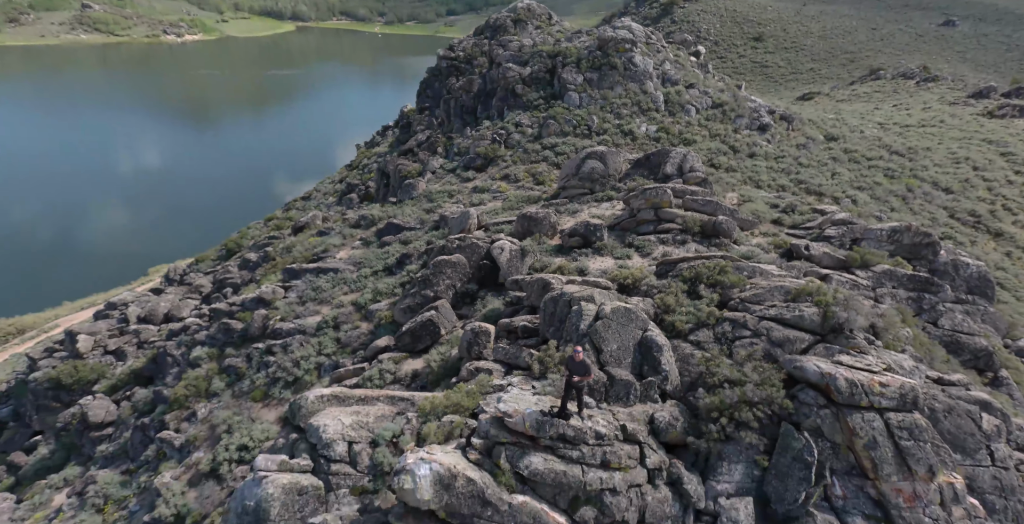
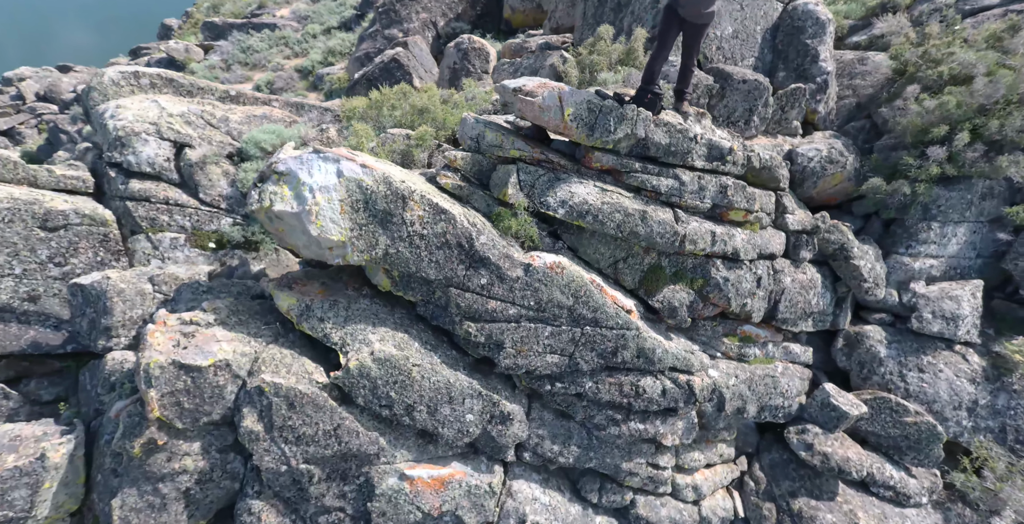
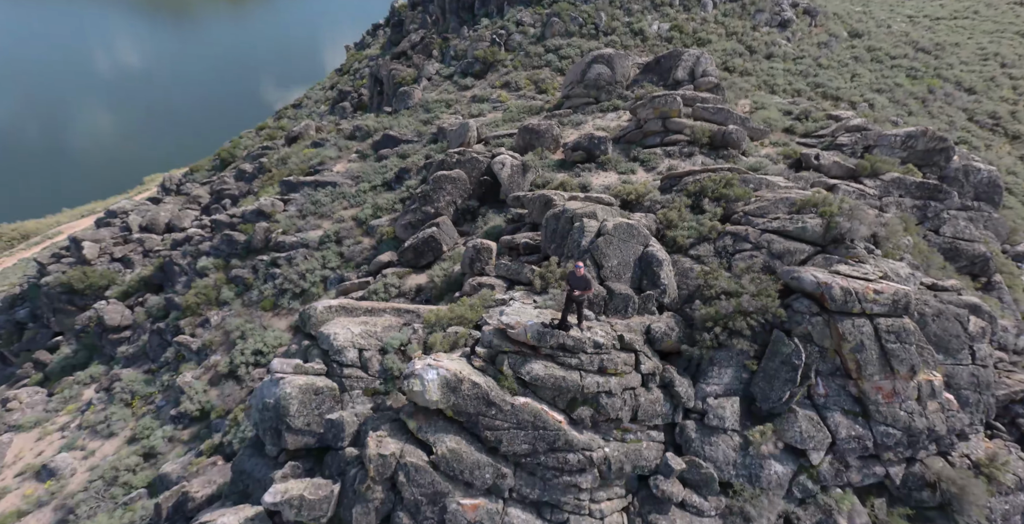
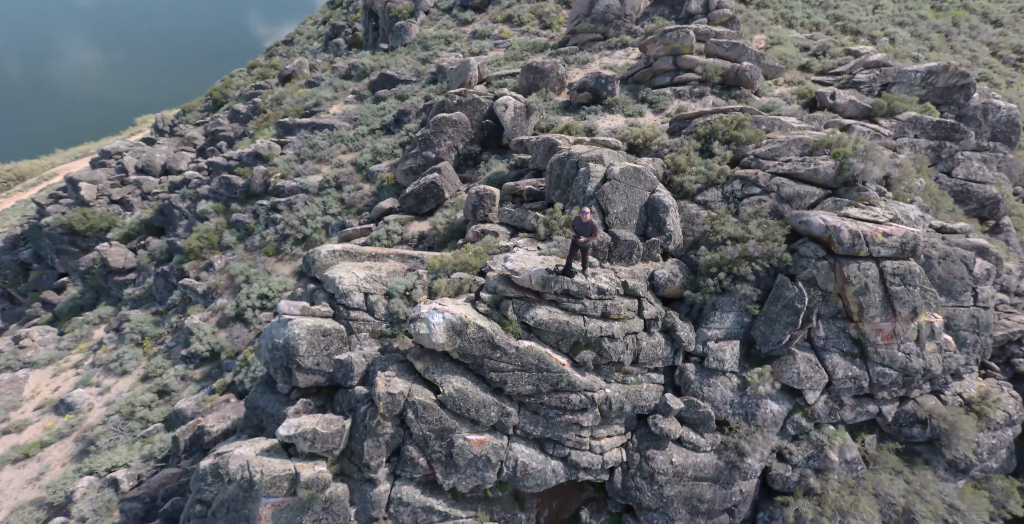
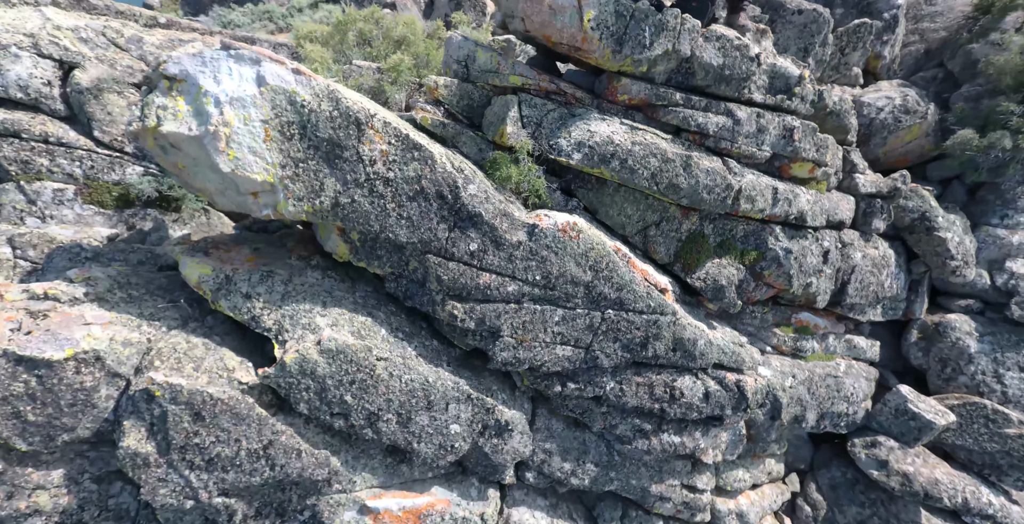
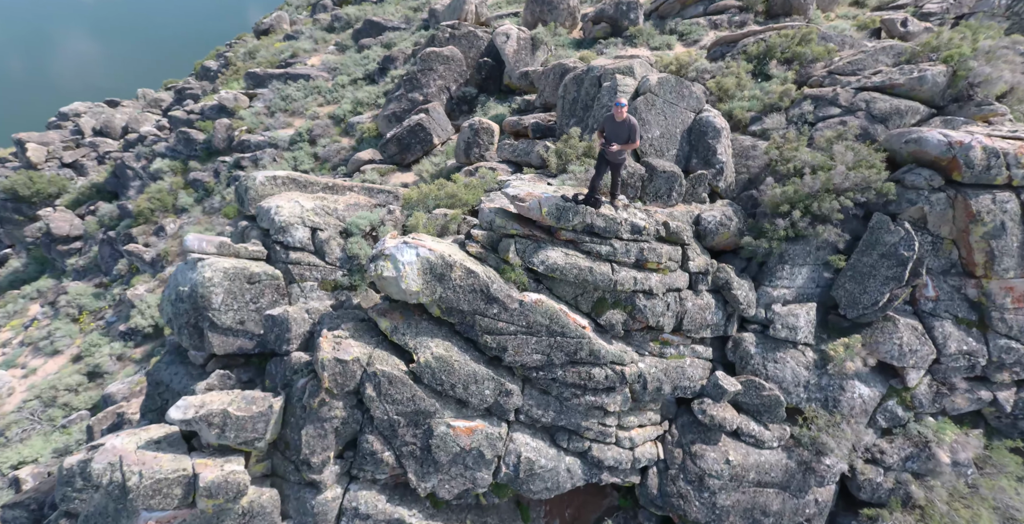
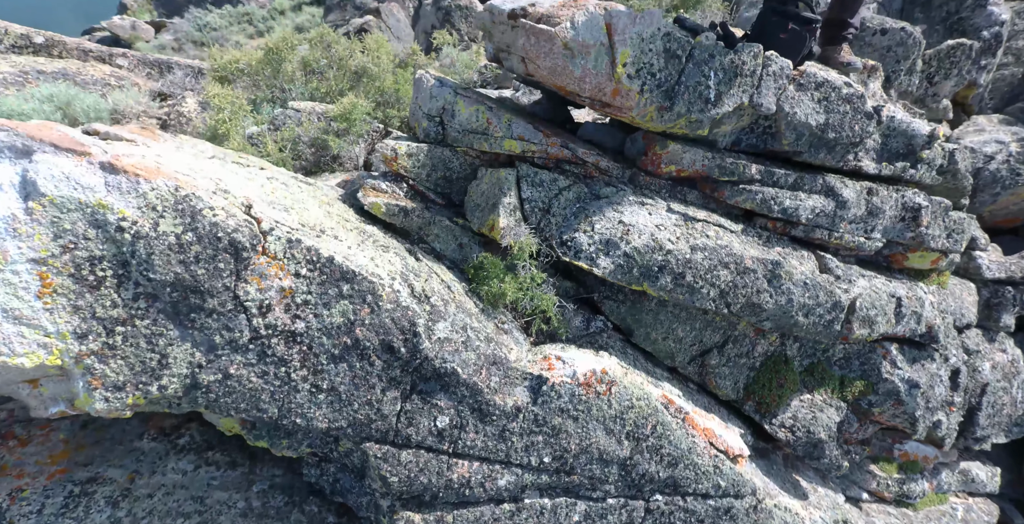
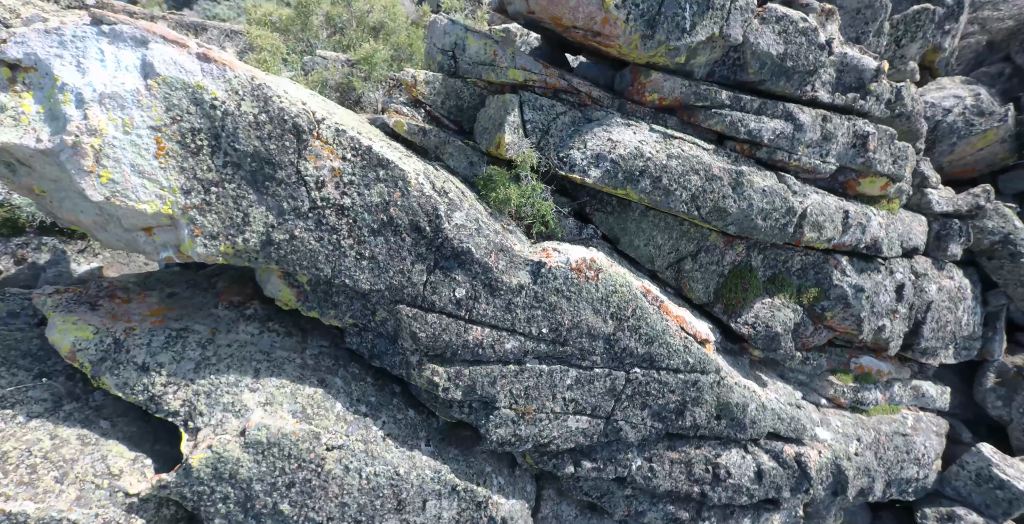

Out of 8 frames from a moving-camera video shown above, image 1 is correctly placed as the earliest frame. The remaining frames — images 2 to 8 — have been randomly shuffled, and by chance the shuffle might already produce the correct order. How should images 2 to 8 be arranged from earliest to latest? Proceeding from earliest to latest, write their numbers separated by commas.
3, 4, 6, 2, 5, 8, 7
